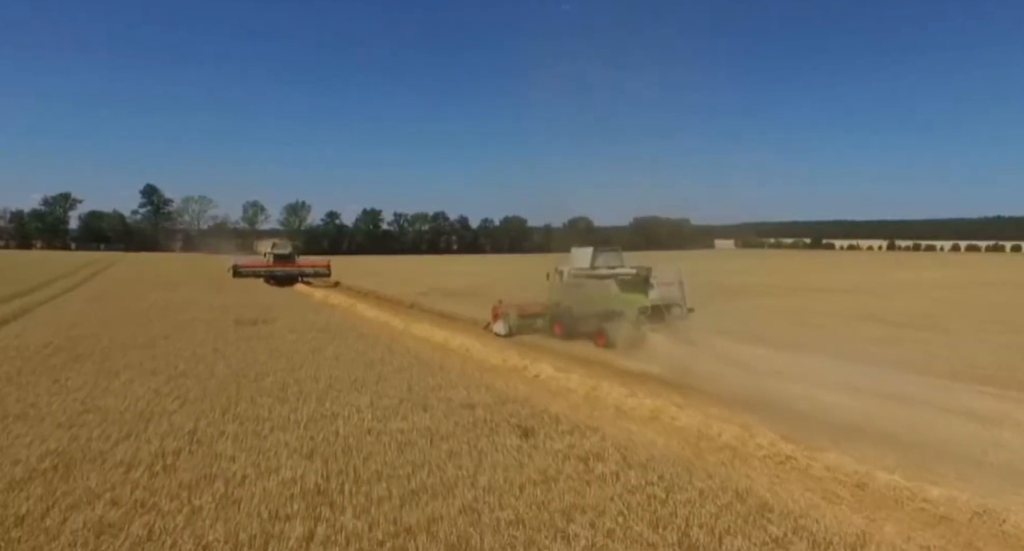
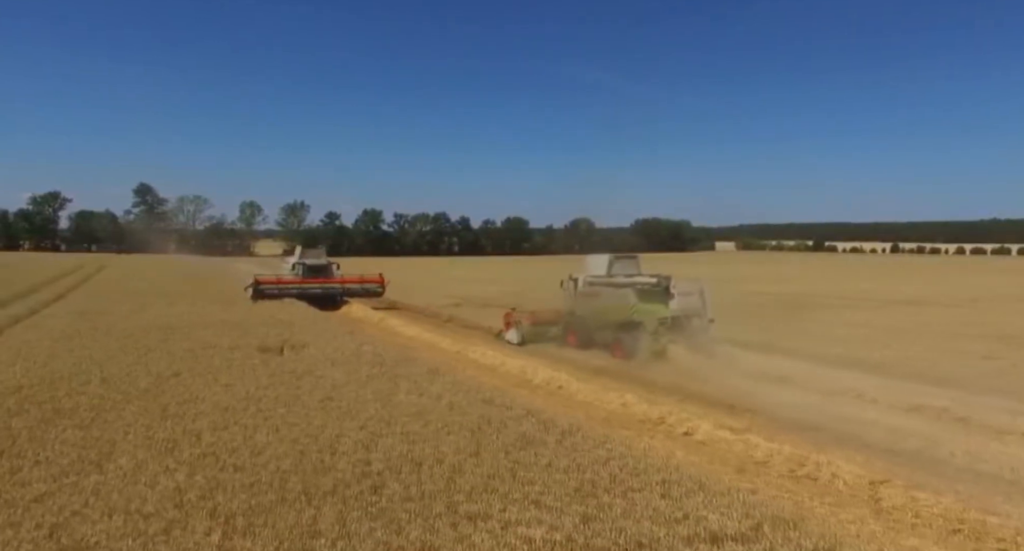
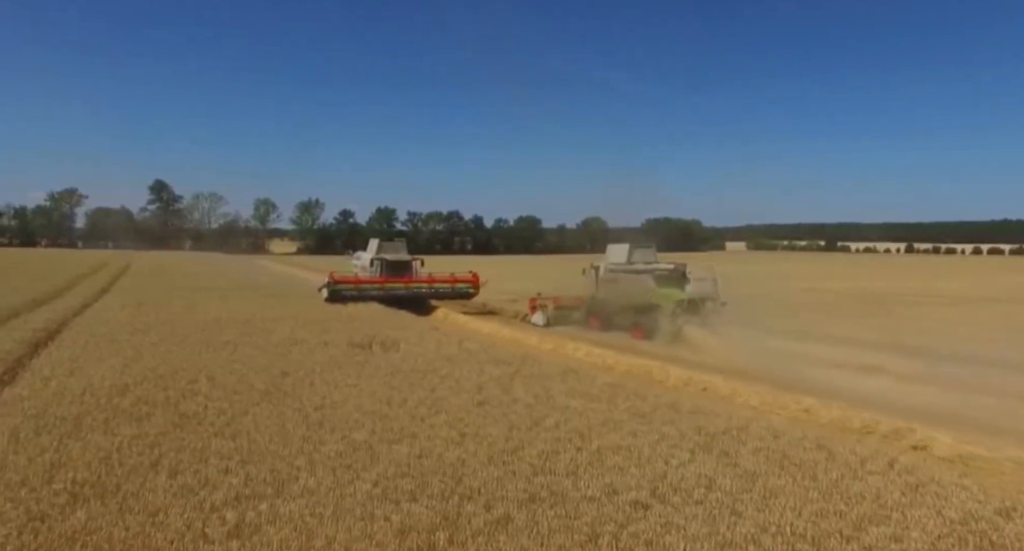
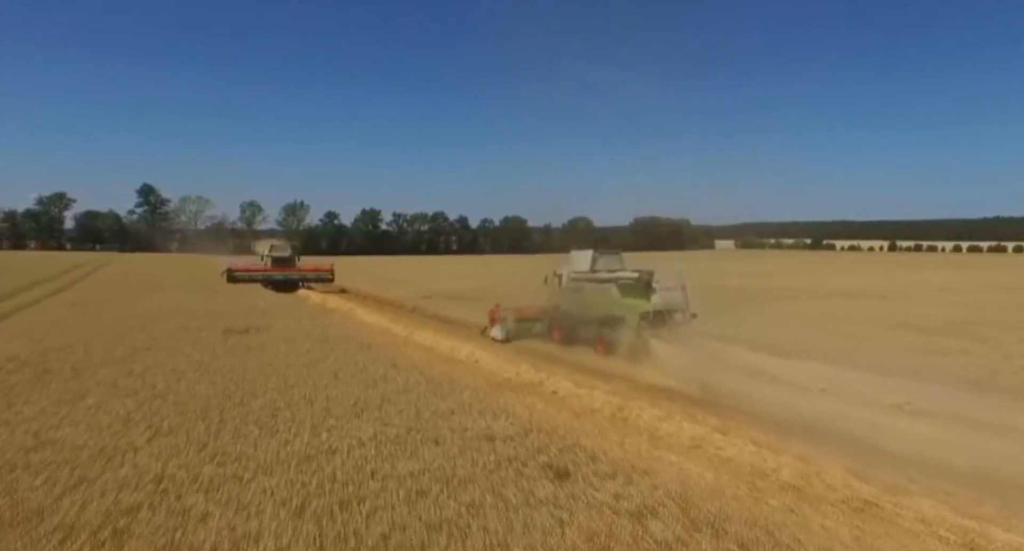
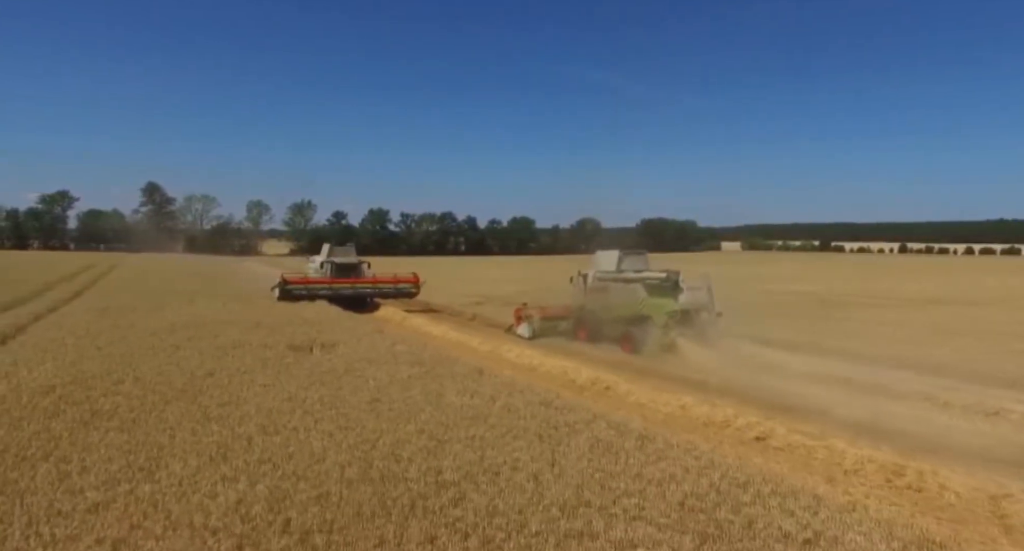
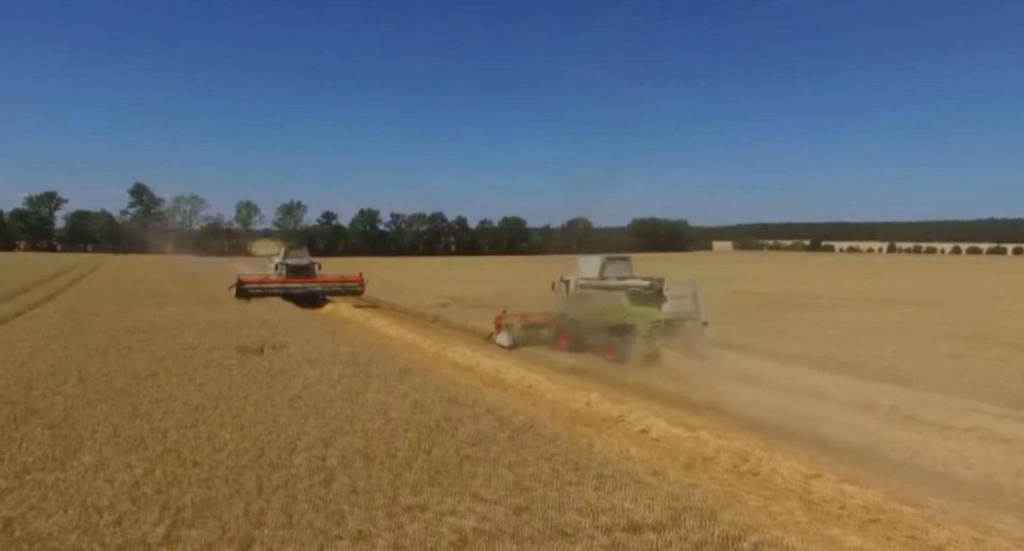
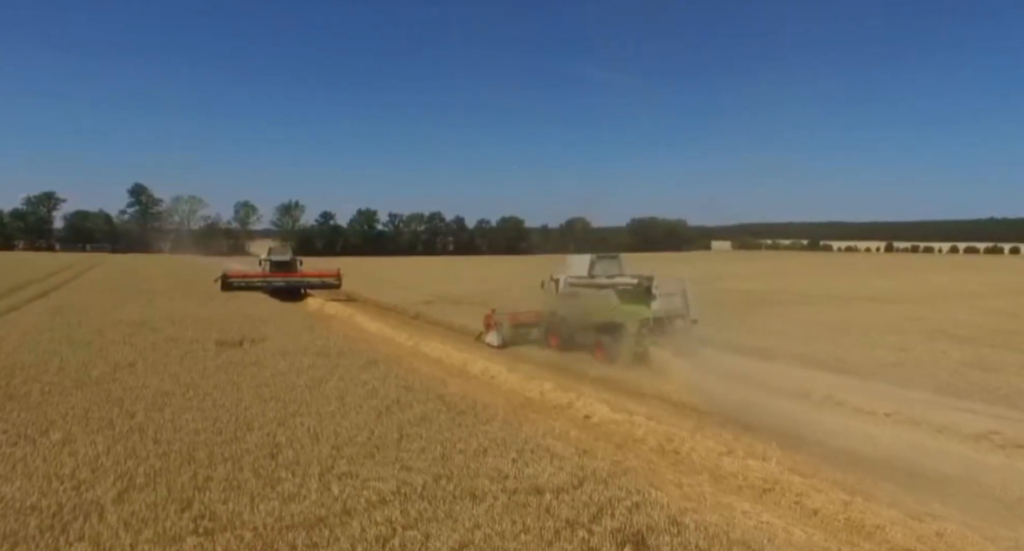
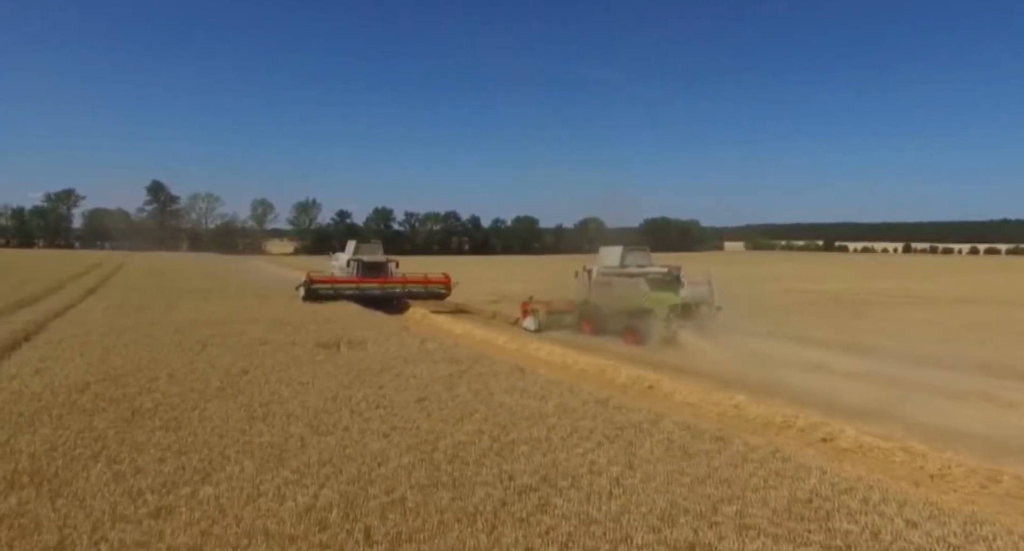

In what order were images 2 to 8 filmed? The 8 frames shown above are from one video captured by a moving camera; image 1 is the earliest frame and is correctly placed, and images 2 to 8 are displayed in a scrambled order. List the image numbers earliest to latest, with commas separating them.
4, 7, 6, 2, 5, 8, 3
